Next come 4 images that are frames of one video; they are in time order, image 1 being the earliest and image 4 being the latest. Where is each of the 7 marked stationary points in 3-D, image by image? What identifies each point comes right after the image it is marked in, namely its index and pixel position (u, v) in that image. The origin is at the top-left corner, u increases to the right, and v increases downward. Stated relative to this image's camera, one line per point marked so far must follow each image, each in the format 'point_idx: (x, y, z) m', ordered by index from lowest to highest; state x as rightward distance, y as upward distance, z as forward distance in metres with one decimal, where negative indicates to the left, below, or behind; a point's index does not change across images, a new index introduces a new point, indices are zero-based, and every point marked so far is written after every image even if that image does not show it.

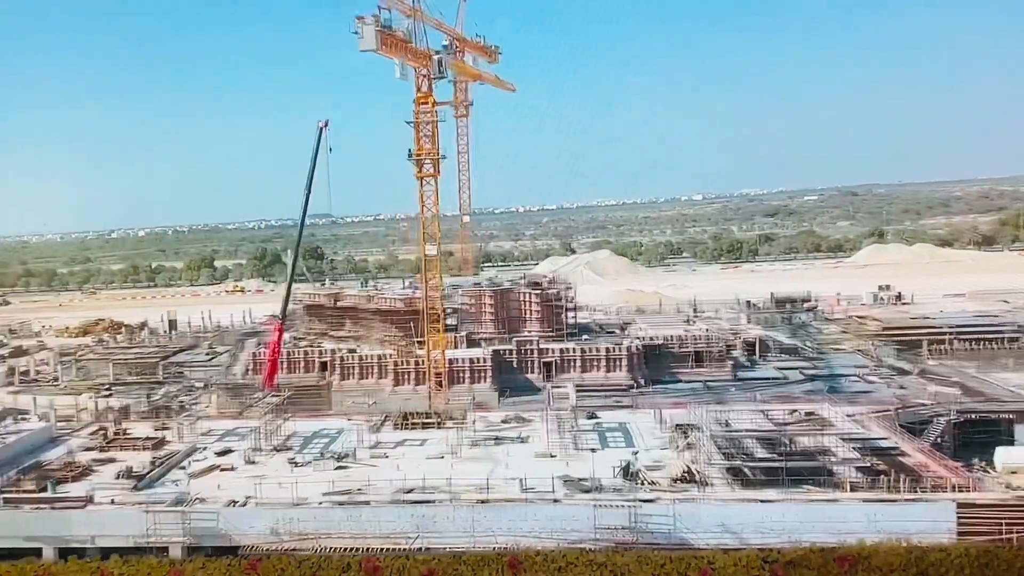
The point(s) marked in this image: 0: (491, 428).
0: (-0.3, -2.1, +13.8) m
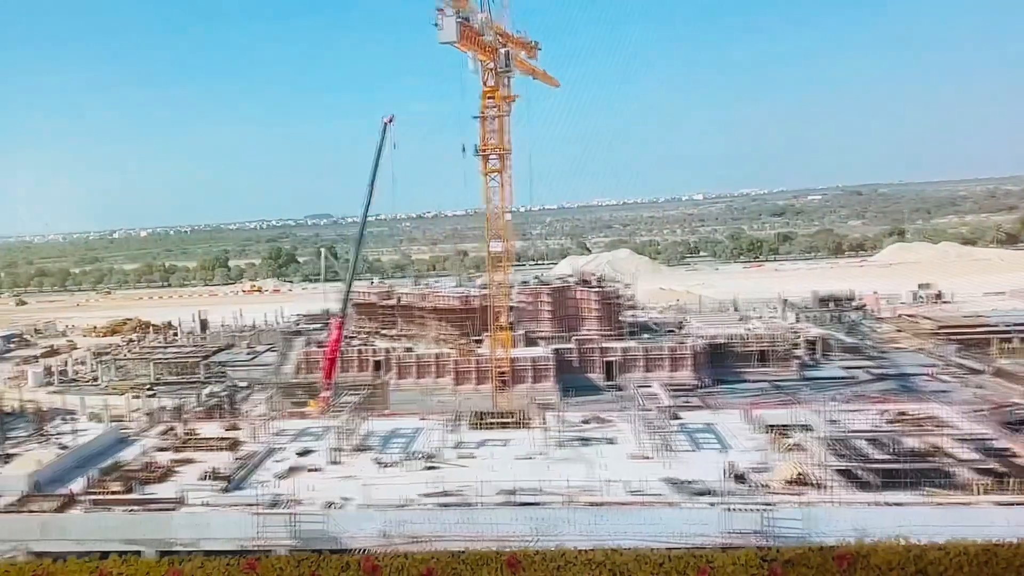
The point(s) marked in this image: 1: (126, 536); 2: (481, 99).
0: (+0.9, -2.1, +13.6) m
1: (-4.3, -2.7, +9.9) m
2: (-0.6, +3.5, +16.6) m
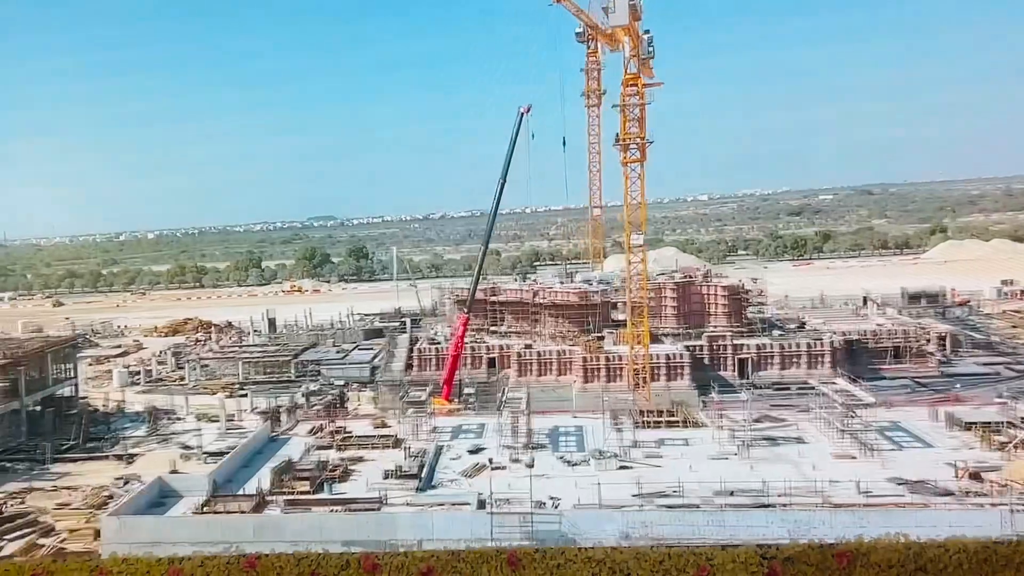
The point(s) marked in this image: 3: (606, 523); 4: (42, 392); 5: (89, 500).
0: (+3.4, -2.0, +13.1) m
1: (-1.8, -2.6, +9.5) m
2: (+1.9, +3.6, +16.2) m
3: (+0.9, -2.4, +9.1) m
4: (-10.4, -2.3, +19.8) m
5: (-6.8, -3.4, +14.5) m
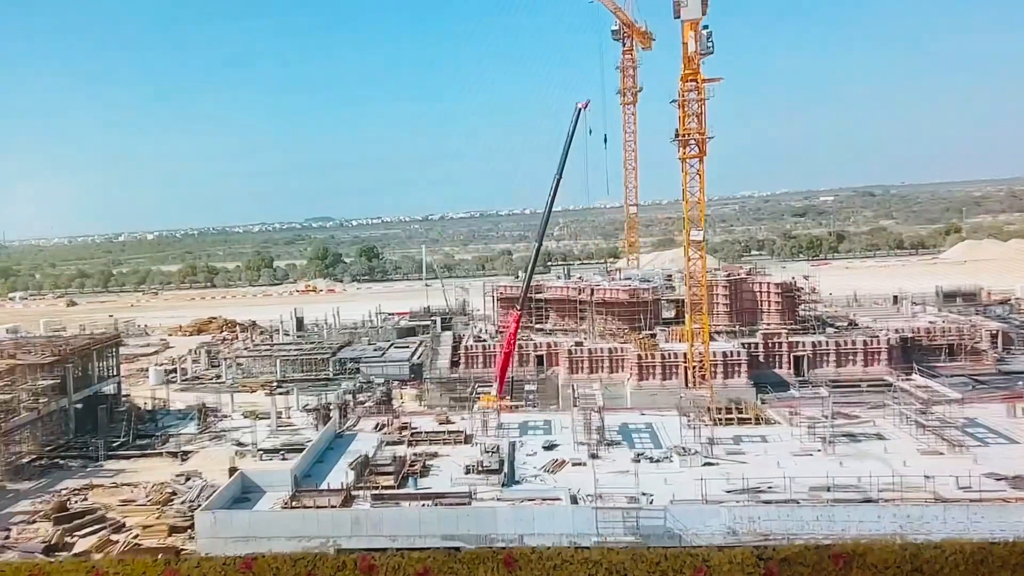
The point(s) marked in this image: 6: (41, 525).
0: (+4.5, -1.9, +13.0) m
1: (-0.7, -2.6, +9.5) m
2: (+3.0, +3.7, +16.1) m
3: (+2.0, -2.3, +9.0) m
4: (-9.3, -2.2, +19.8) m
5: (-5.7, -3.3, +14.4) m
6: (-7.0, -3.5, +13.4) m
